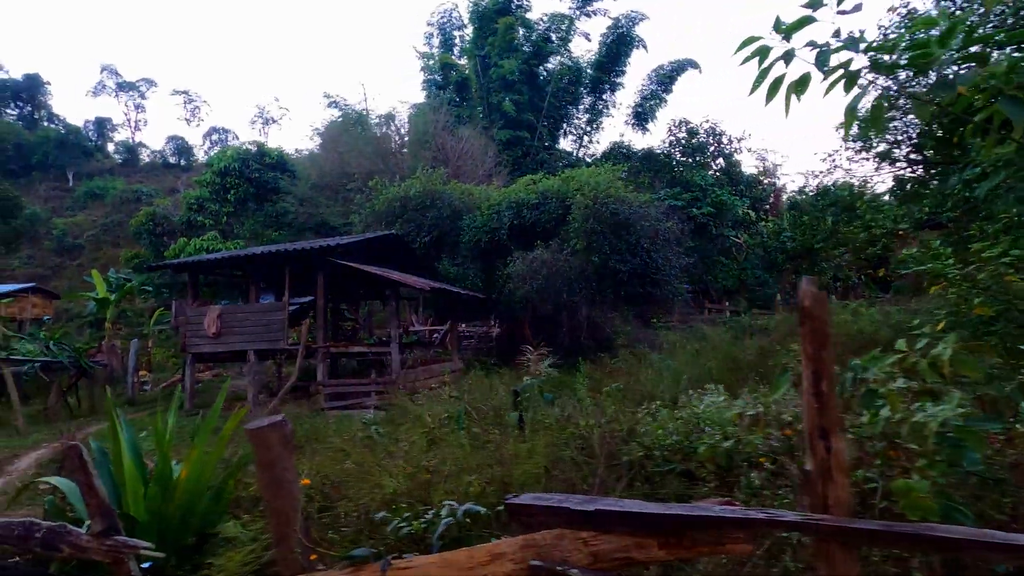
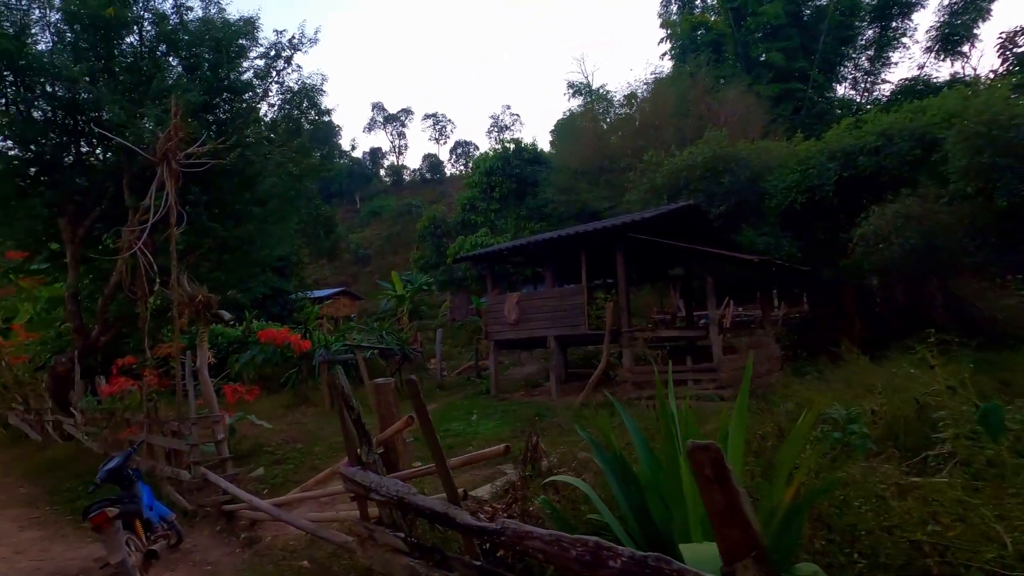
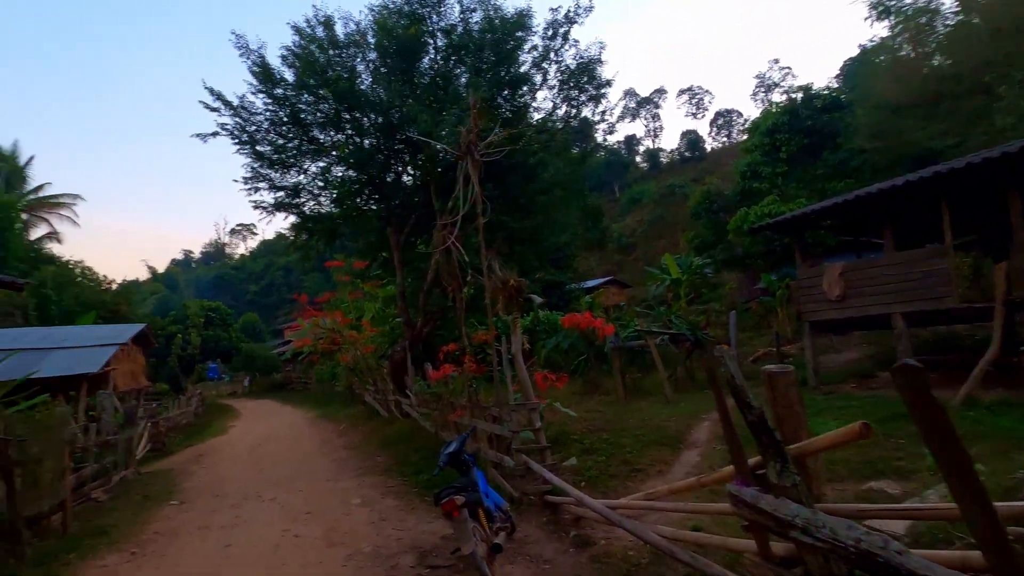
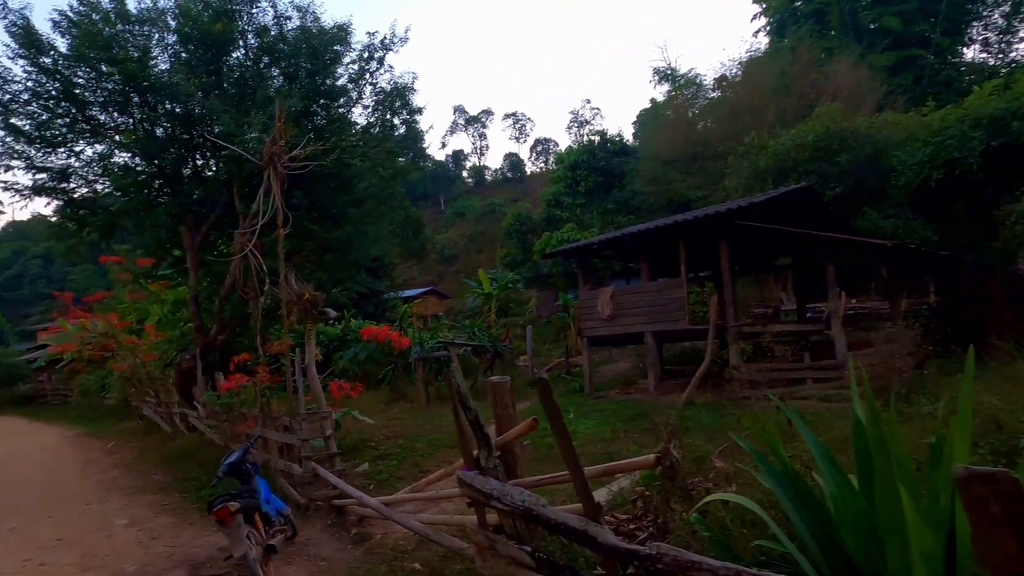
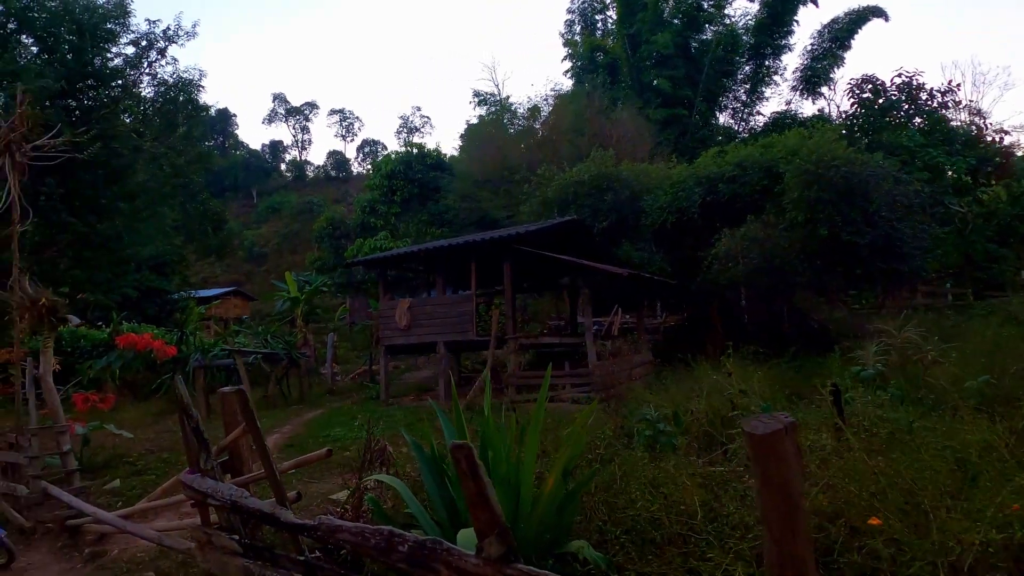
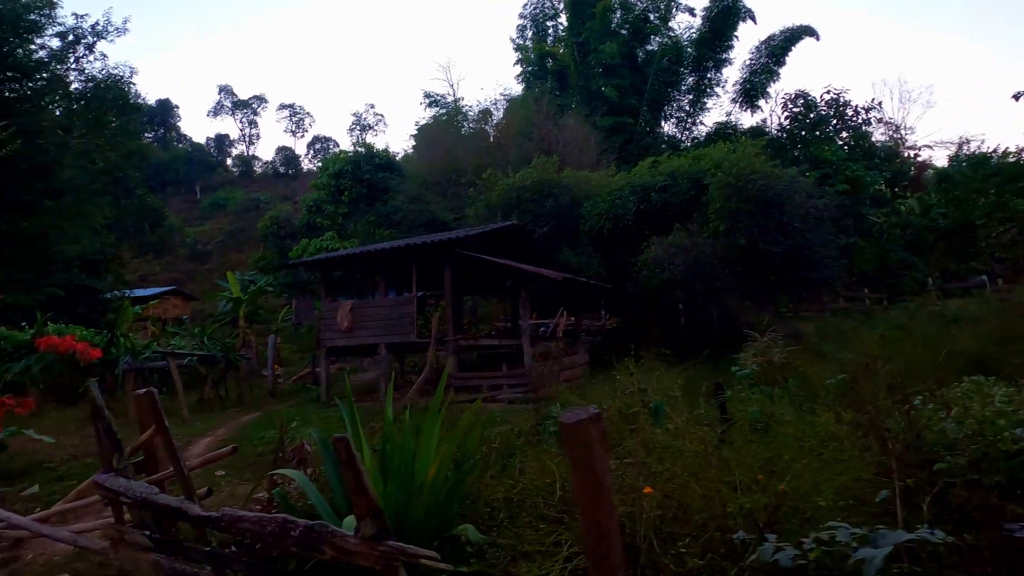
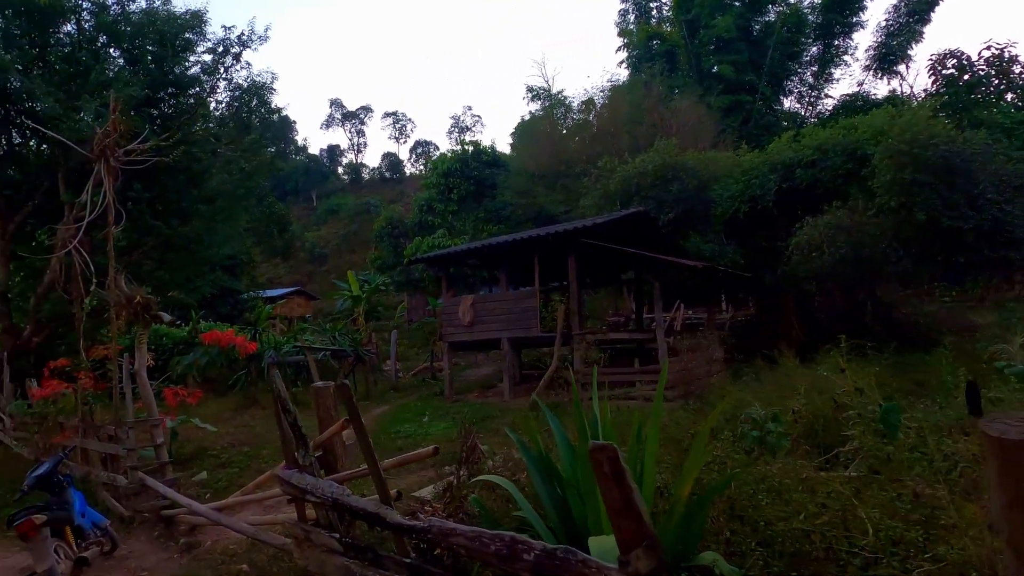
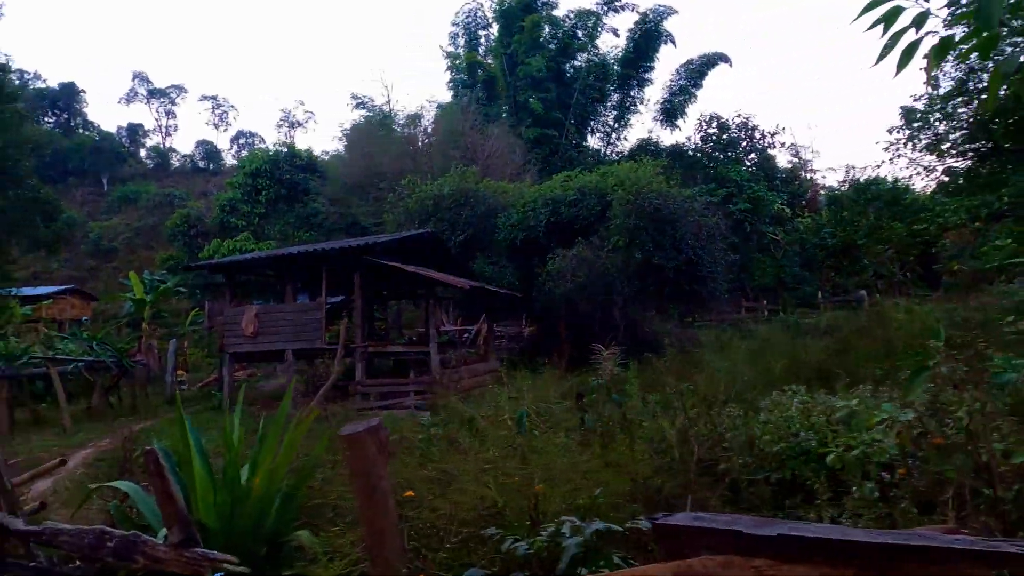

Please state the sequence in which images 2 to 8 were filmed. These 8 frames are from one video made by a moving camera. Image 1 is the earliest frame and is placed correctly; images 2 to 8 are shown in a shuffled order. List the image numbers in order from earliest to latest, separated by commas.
8, 6, 5, 7, 2, 4, 3
